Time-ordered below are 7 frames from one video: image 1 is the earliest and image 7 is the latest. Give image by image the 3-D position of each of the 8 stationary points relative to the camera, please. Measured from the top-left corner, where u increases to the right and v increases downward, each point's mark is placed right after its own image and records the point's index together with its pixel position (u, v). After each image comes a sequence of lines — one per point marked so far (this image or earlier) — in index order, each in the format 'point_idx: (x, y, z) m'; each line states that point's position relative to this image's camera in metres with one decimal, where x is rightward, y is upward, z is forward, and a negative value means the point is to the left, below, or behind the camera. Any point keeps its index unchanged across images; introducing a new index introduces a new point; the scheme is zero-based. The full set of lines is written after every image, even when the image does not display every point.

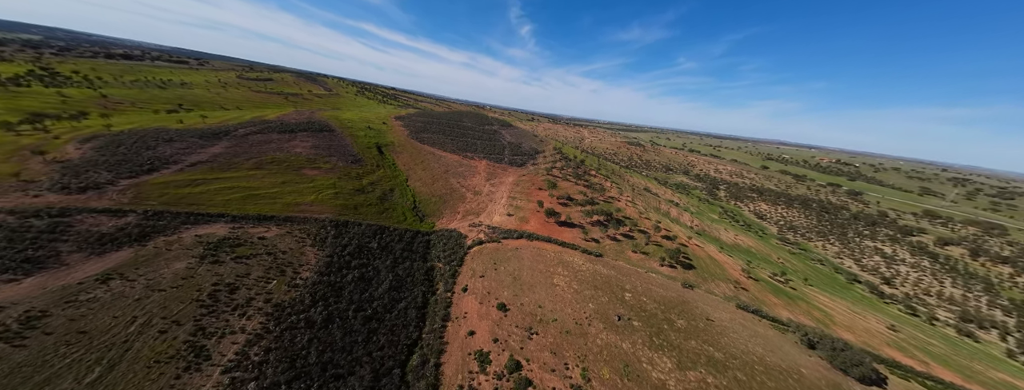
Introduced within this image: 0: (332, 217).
0: (-13.5, -1.5, +18.8) m
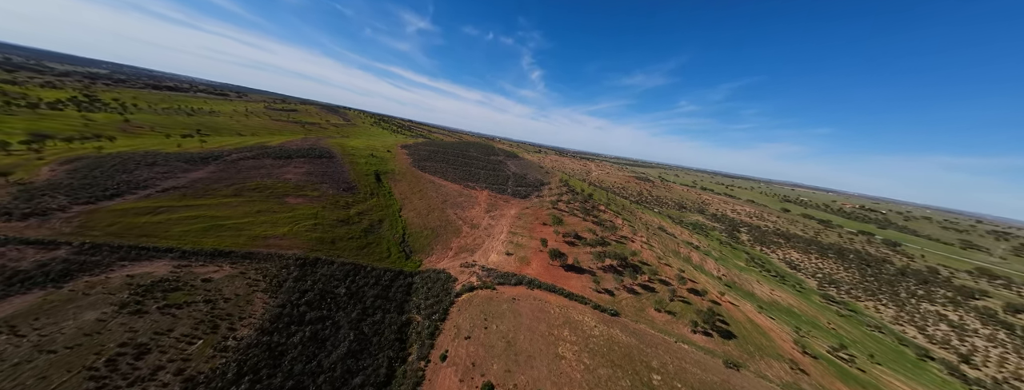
0: (-13.6, -3.7, +16.2) m
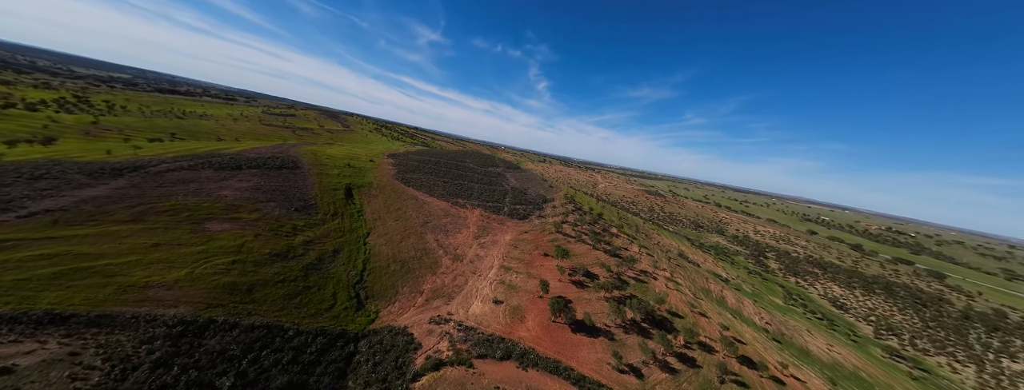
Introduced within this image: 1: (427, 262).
0: (-14.4, -5.2, +11.1) m
1: (-6.5, -5.1, +19.2) m
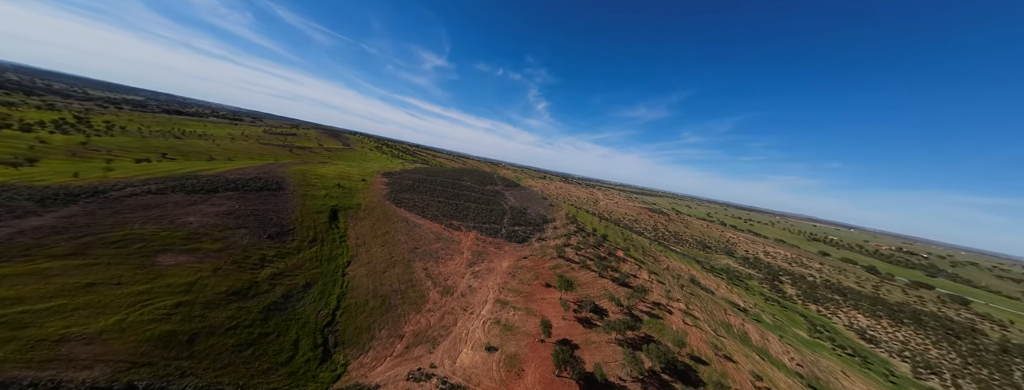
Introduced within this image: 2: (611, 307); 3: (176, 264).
0: (-14.6, -6.4, +8.9) m
1: (-6.7, -6.8, +16.9) m
2: (+7.3, -8.4, +18.9) m
3: (-18.6, -3.9, +14.3) m
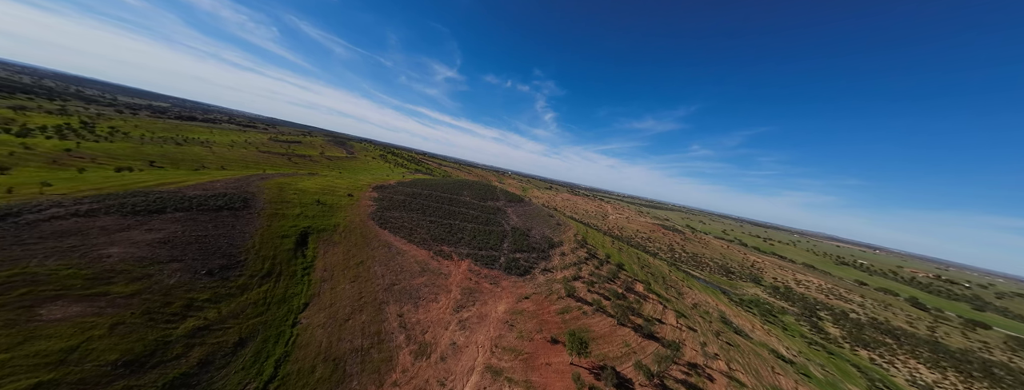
0: (-15.0, -7.5, +5.2) m
1: (-6.9, -8.4, +13.0) m
2: (+7.1, -10.4, +14.5) m
3: (-18.9, -5.2, +10.7) m
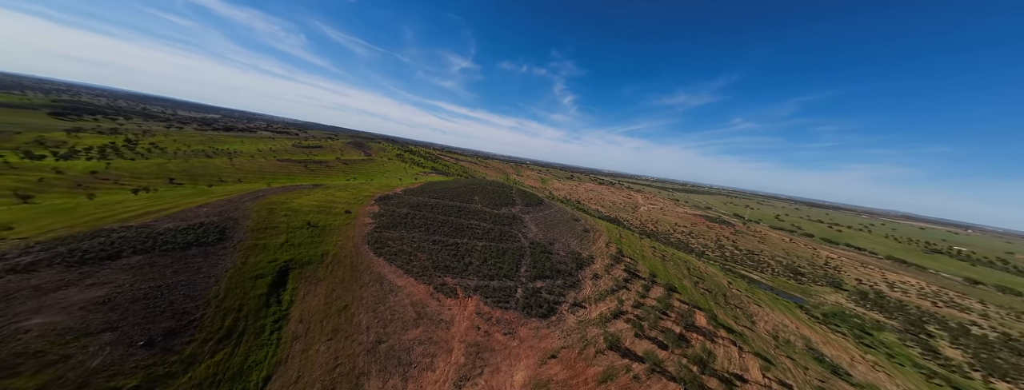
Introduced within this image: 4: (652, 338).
0: (-14.9, -10.2, +2.0) m
1: (-6.1, -10.4, +9.0) m
2: (+8.0, -11.6, +9.4) m
3: (-18.4, -7.7, +7.8) m
4: (+9.3, -9.5, +17.0) m
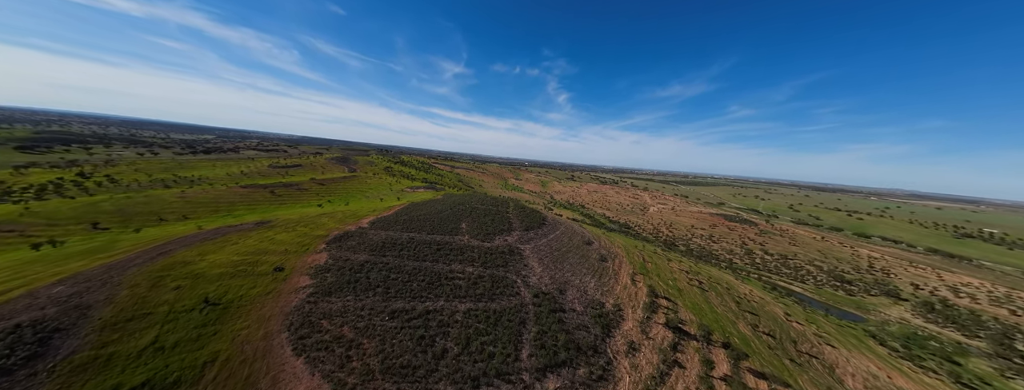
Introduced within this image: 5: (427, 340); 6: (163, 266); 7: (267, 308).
0: (-14.9, -13.7, -4.9) m
1: (-6.1, -13.4, +2.2) m
2: (+8.0, -13.7, +2.6) m
3: (-18.6, -11.5, +0.9) m
4: (+9.1, -11.6, +10.2) m
5: (-4.8, -8.2, +14.8) m
6: (-24.6, -5.1, +18.2) m
7: (-15.0, -7.1, +16.2) m
